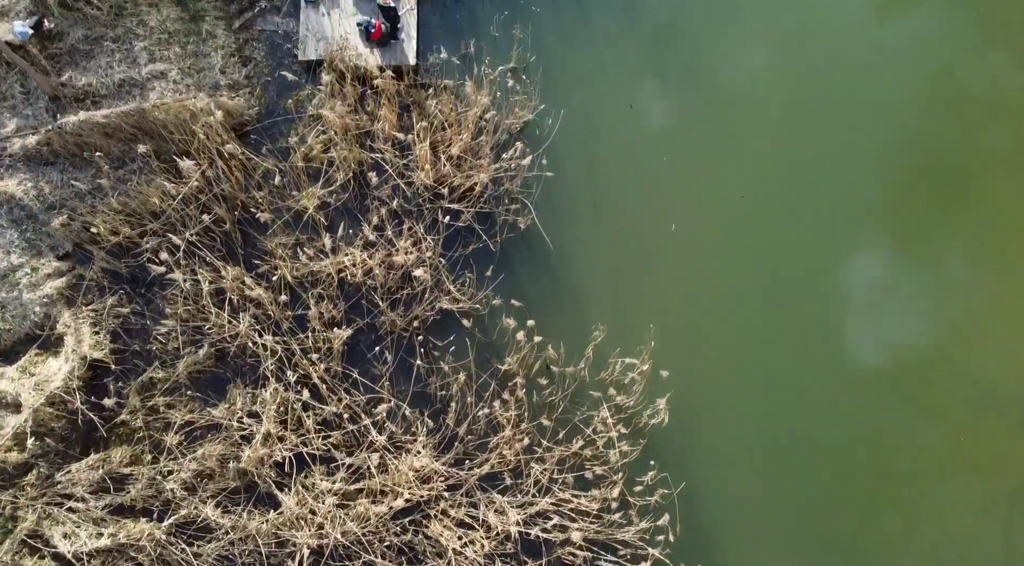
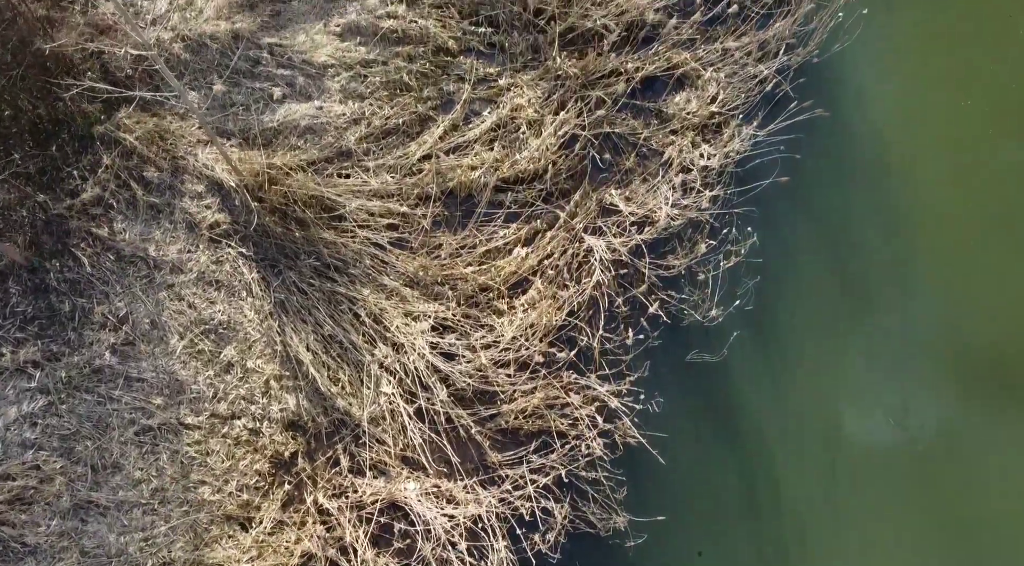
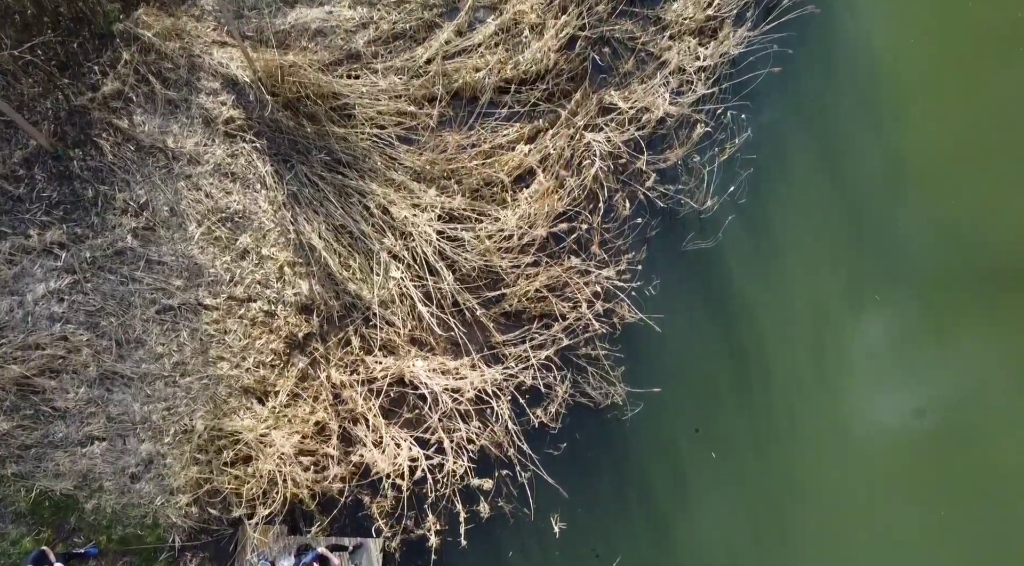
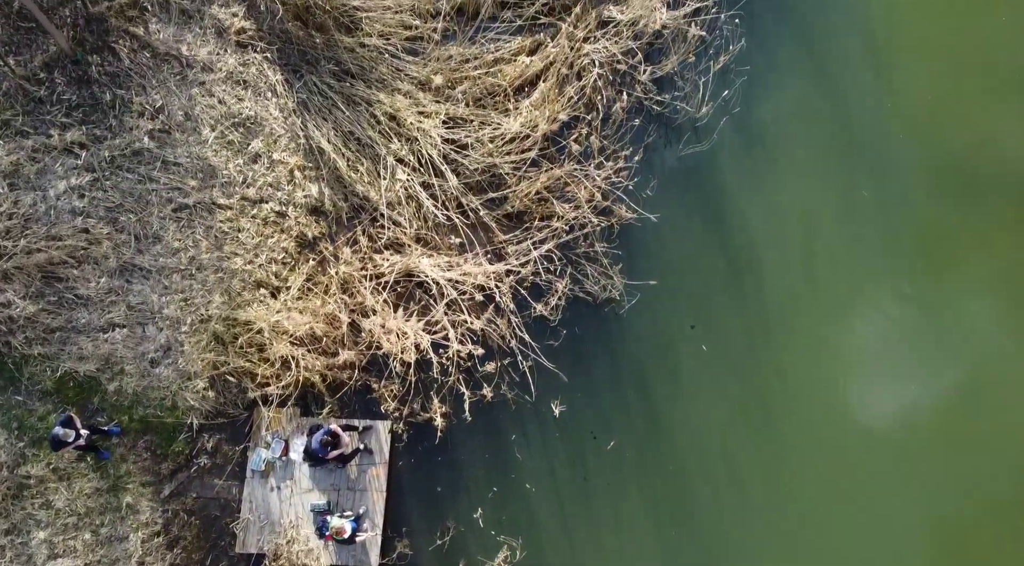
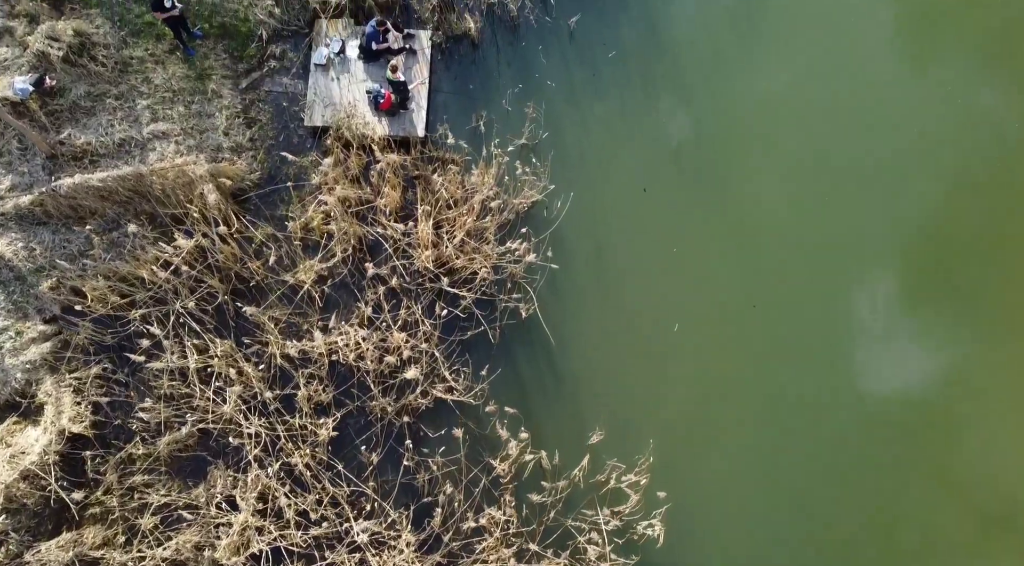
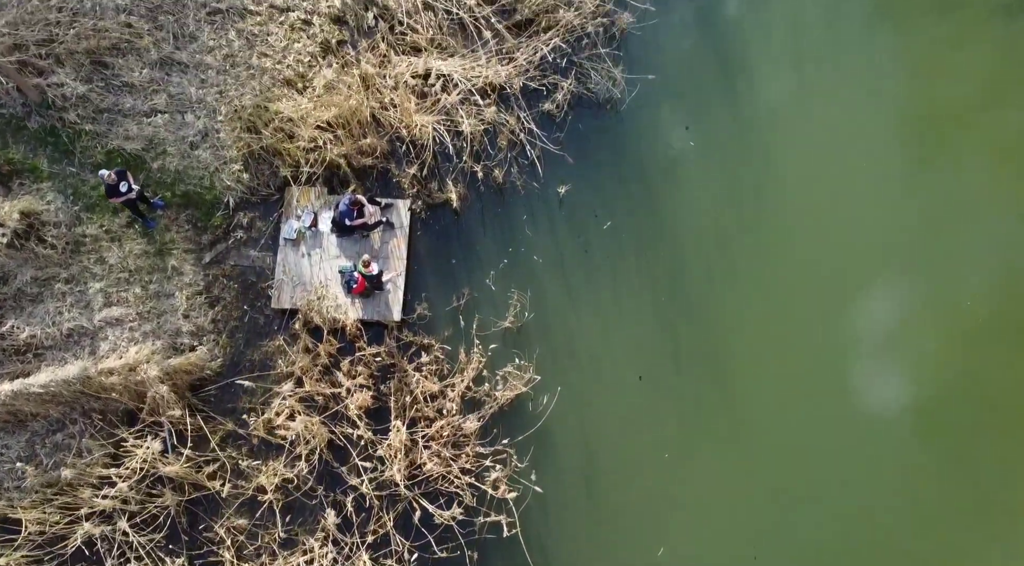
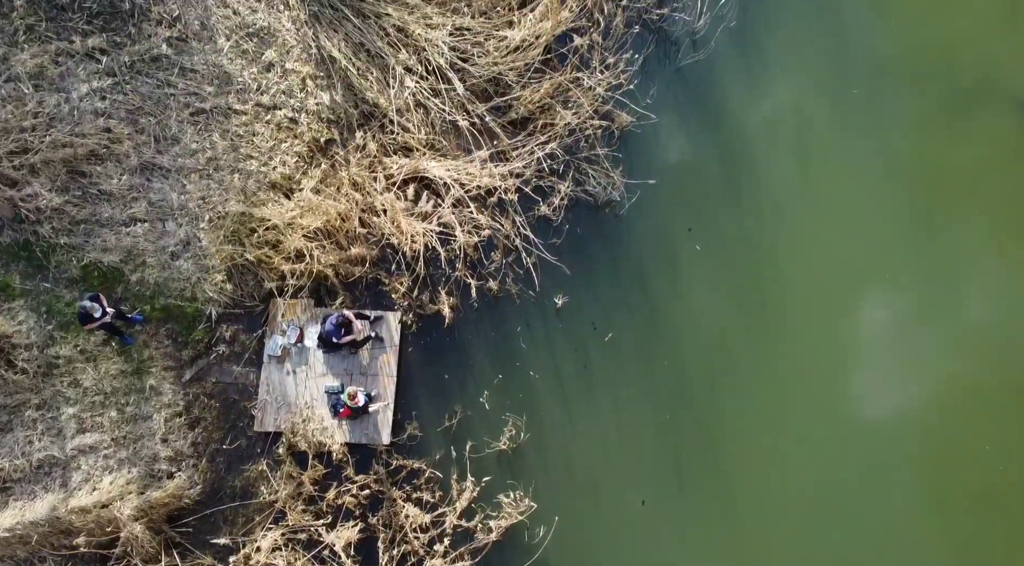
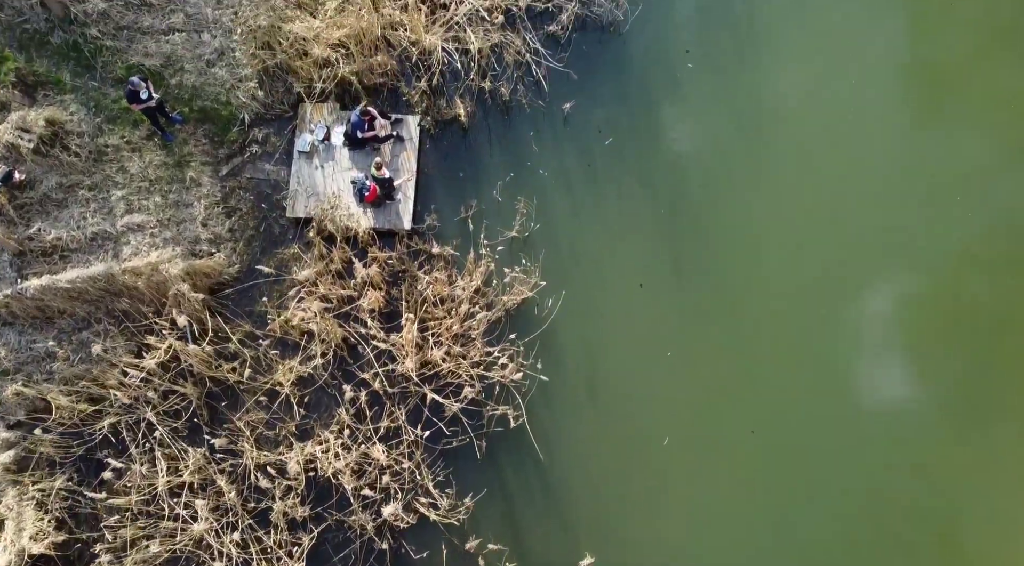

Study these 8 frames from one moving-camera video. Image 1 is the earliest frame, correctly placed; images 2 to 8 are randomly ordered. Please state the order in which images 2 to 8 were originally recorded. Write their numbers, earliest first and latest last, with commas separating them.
5, 8, 6, 7, 4, 3, 2
